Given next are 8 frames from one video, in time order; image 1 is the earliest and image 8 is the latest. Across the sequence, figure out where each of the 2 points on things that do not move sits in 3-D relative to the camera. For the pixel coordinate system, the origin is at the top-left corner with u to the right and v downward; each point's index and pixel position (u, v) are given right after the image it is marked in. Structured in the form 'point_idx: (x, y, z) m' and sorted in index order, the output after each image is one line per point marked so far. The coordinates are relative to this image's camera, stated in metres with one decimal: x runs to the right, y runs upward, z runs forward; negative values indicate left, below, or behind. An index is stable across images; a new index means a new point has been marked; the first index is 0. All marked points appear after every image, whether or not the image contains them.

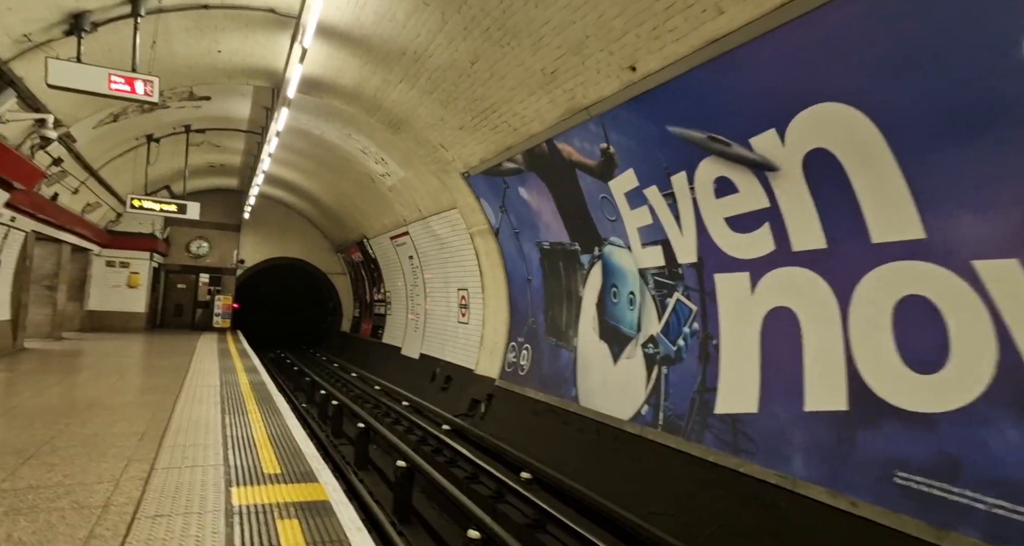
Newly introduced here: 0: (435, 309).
0: (-1.5, -0.7, +10.7) m
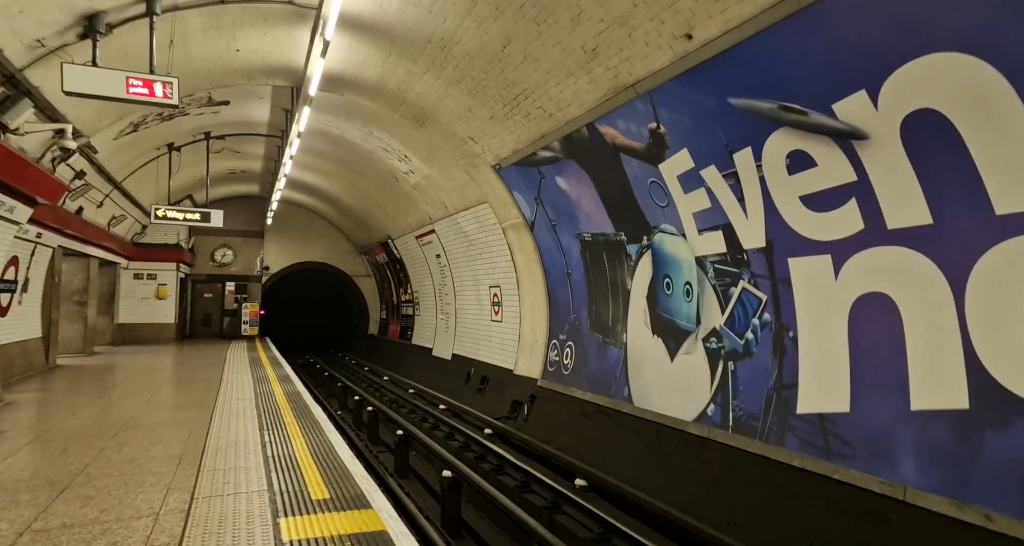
0: (-0.8, -0.7, +10.5) m
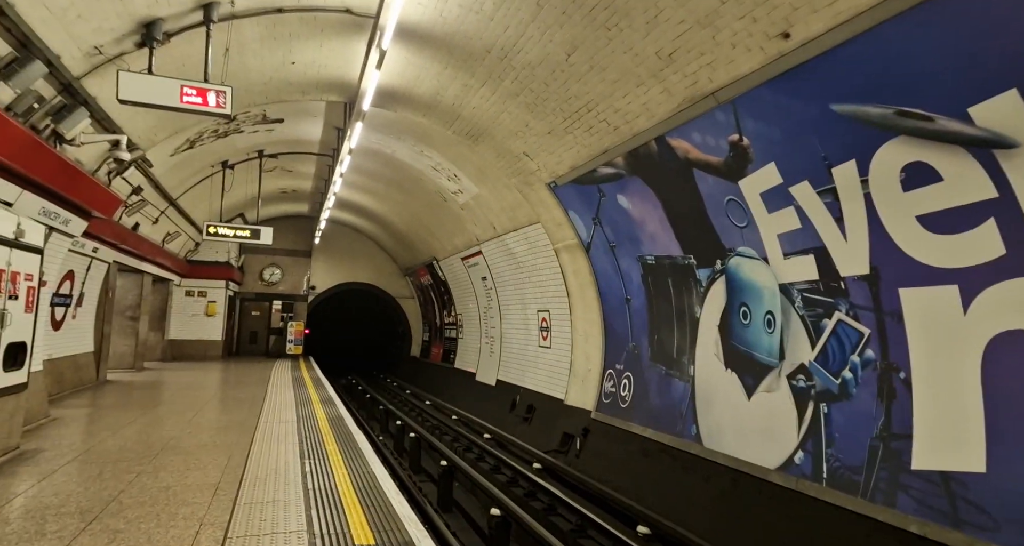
0: (+0.1, -1.2, +10.1) m
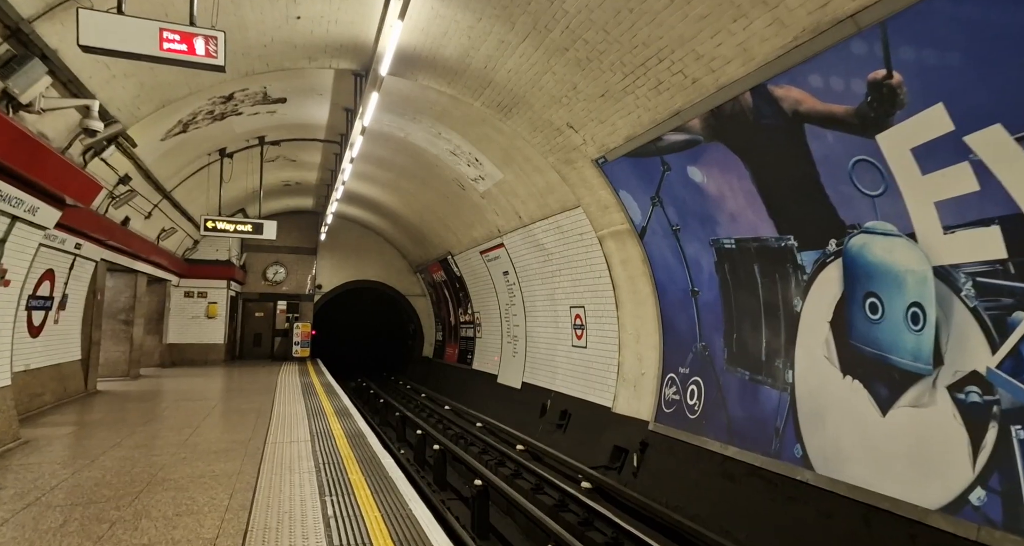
0: (+0.5, -1.0, +9.3) m
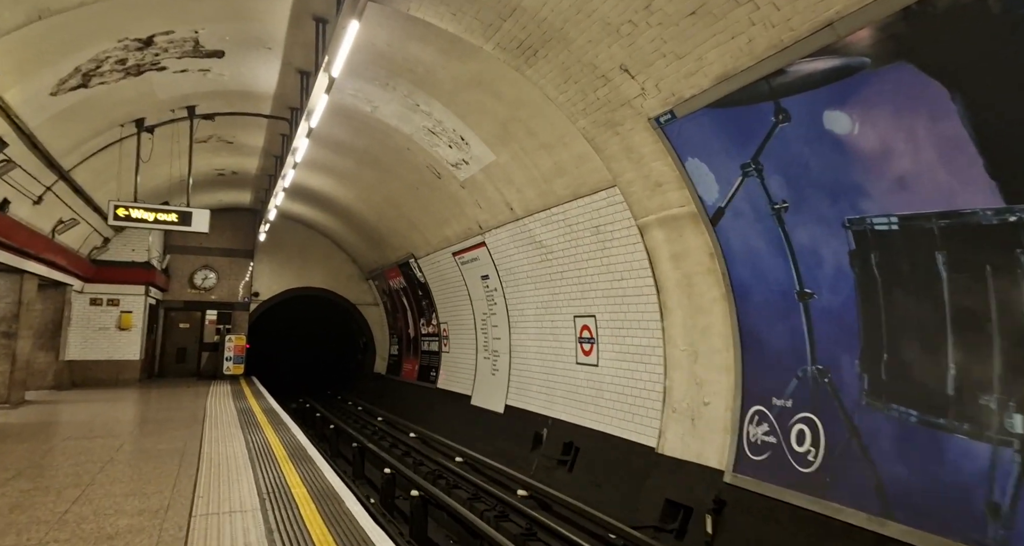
0: (+0.3, -1.1, +7.9) m
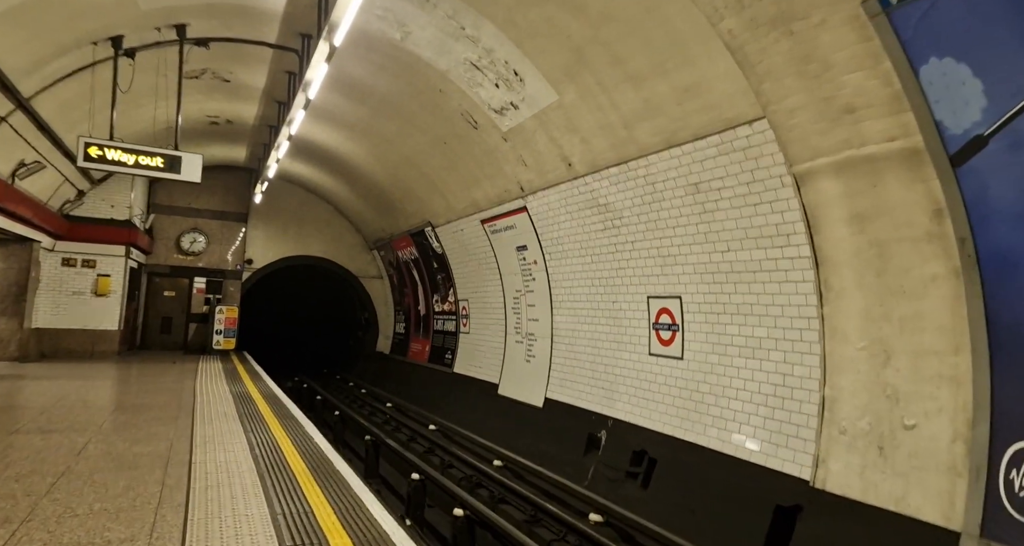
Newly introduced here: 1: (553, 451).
0: (+0.9, -0.7, +6.7) m
1: (+0.5, -2.3, +6.5) m
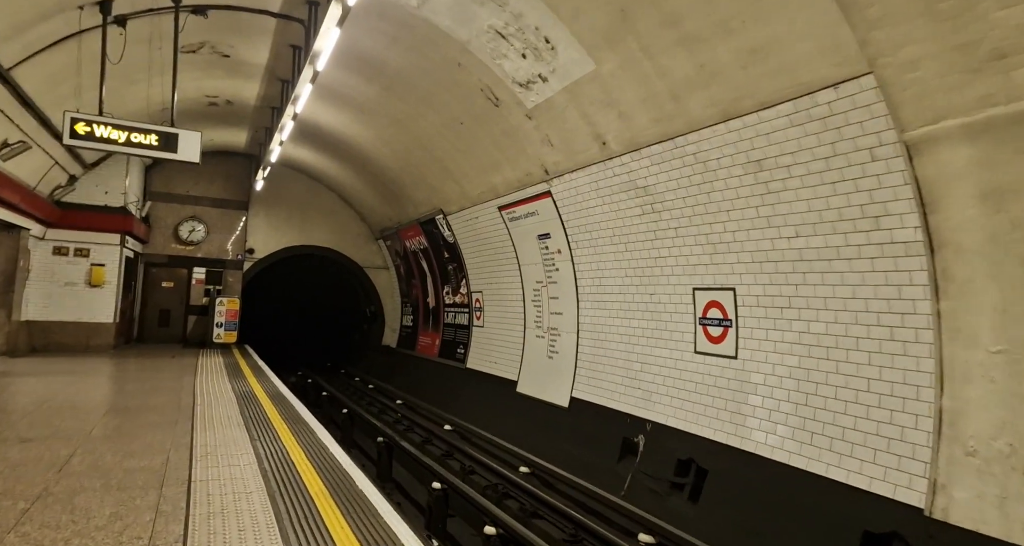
0: (+1.3, -0.6, +6.1) m
1: (+0.9, -2.2, +6.0) m
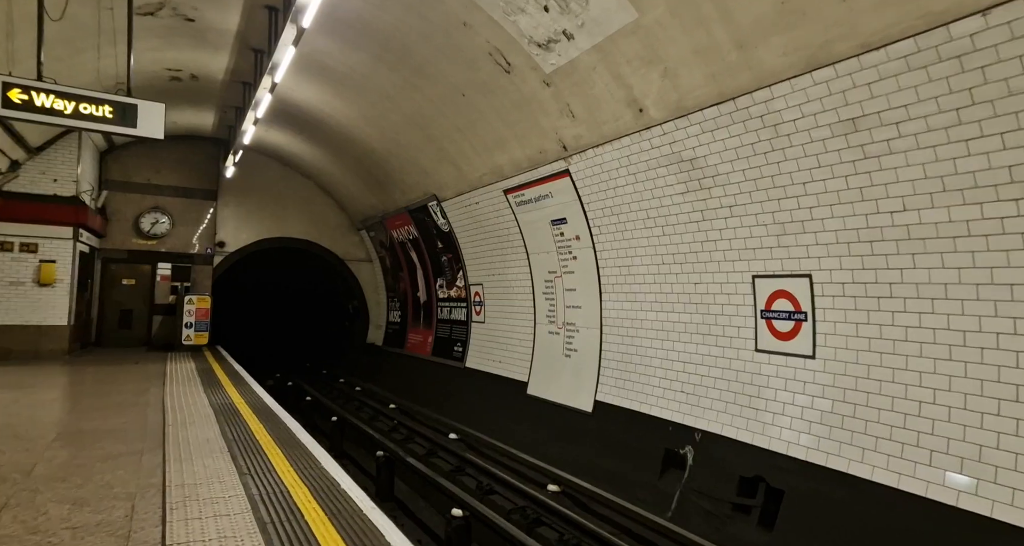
0: (+1.5, -0.5, +5.4) m
1: (+1.1, -2.0, +5.4) m
